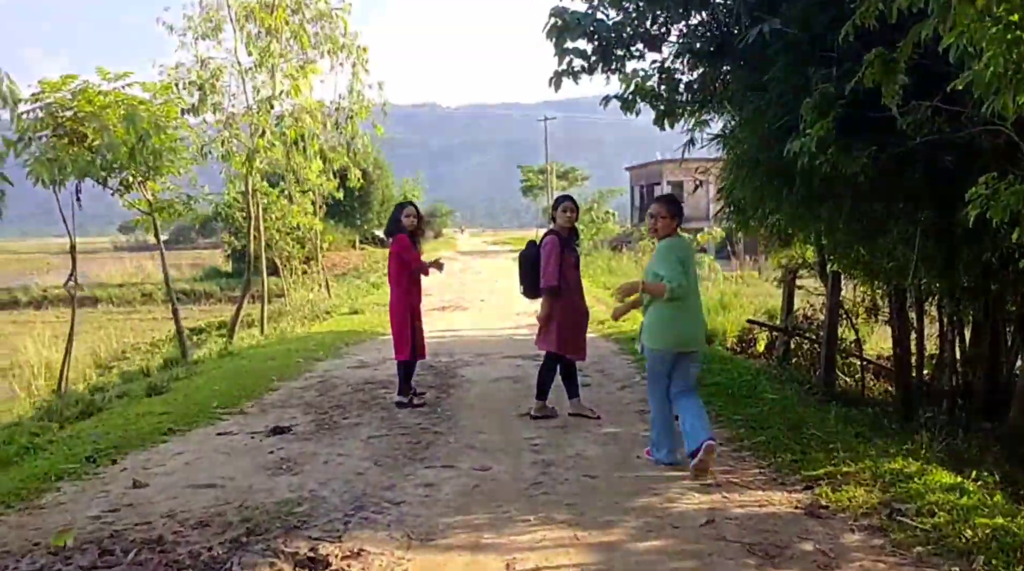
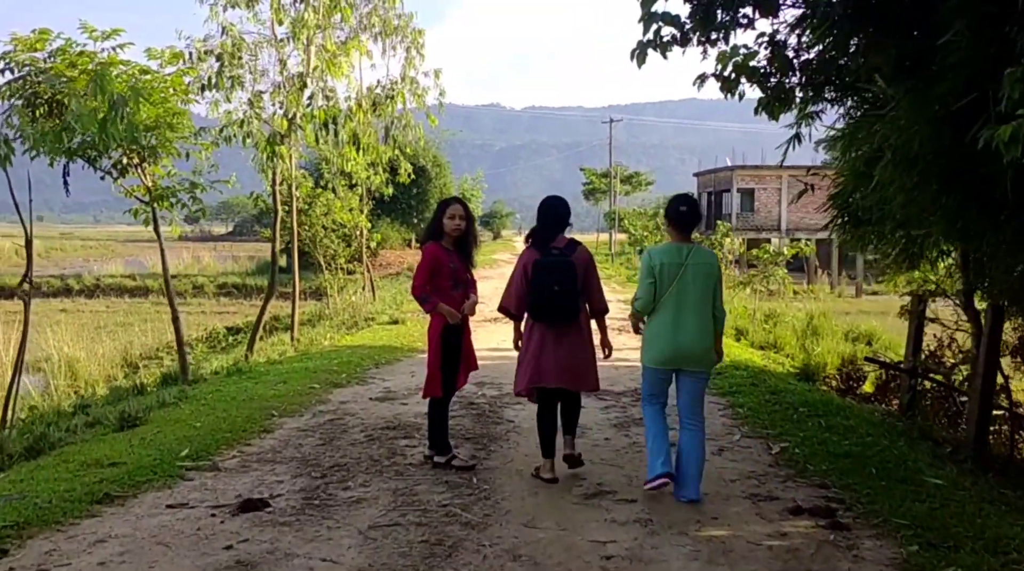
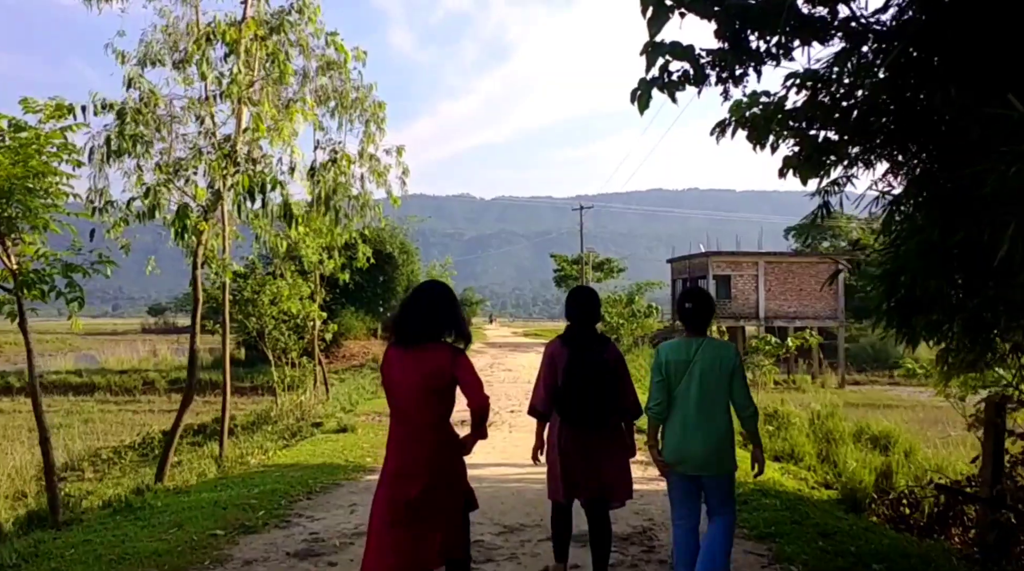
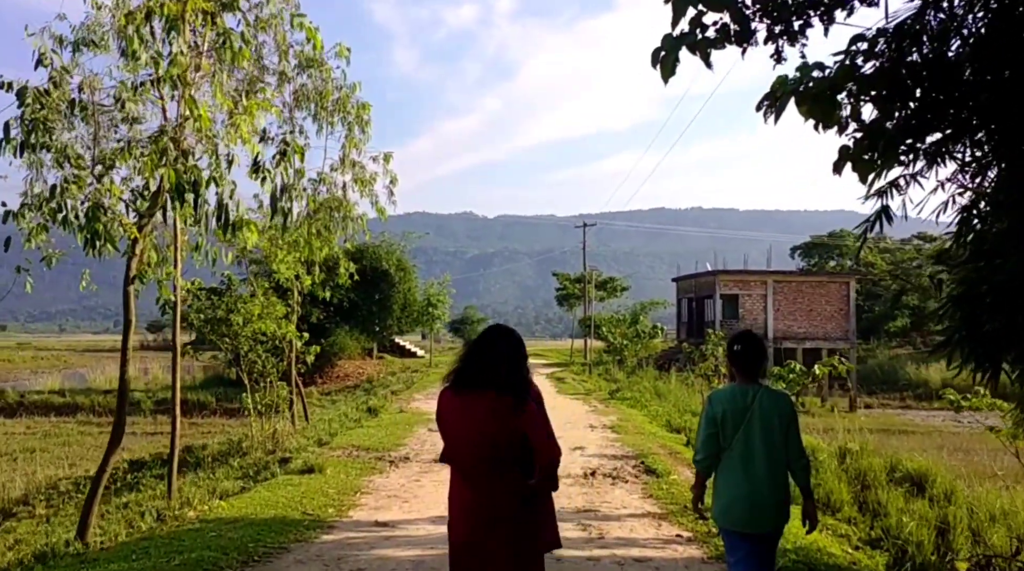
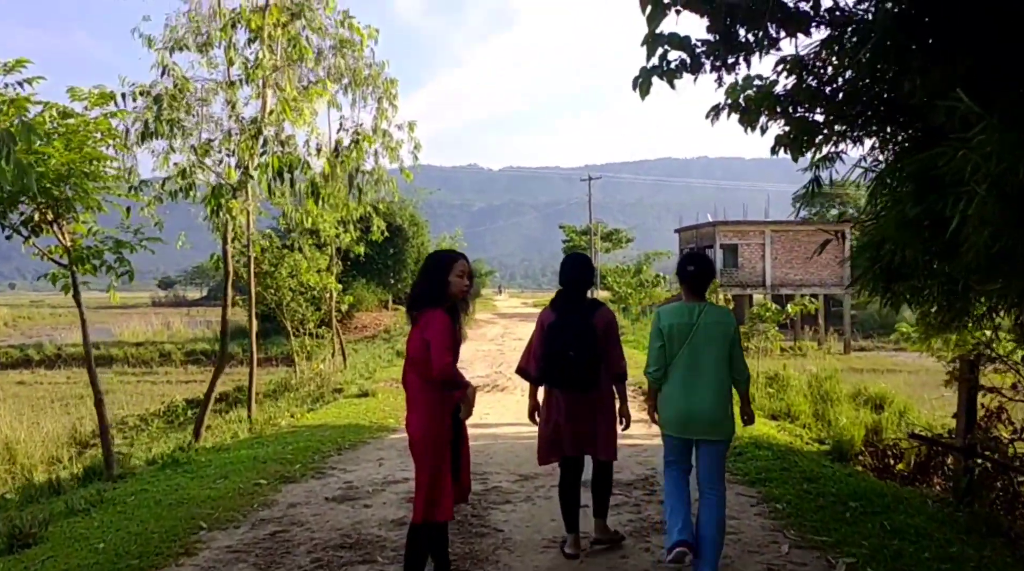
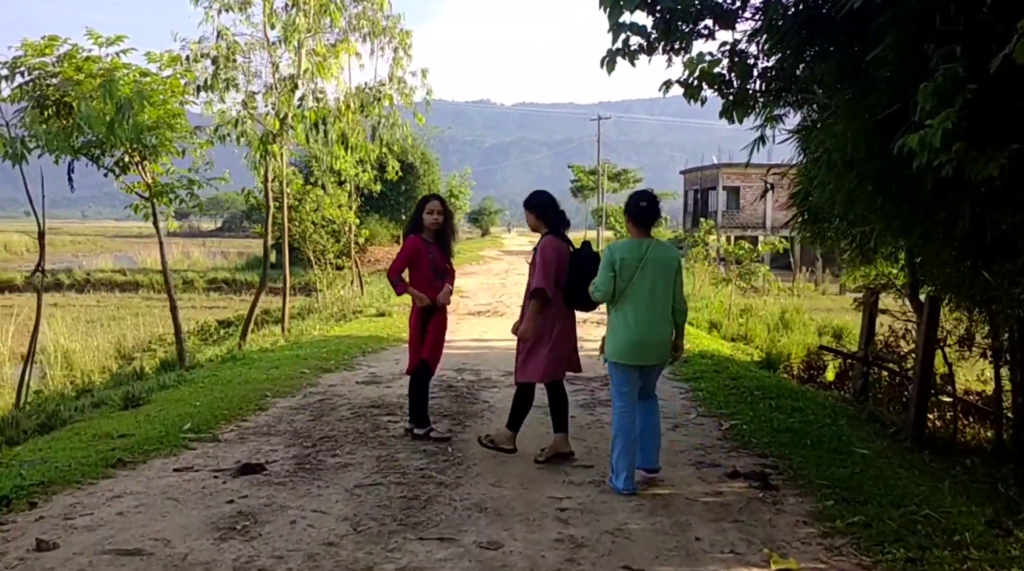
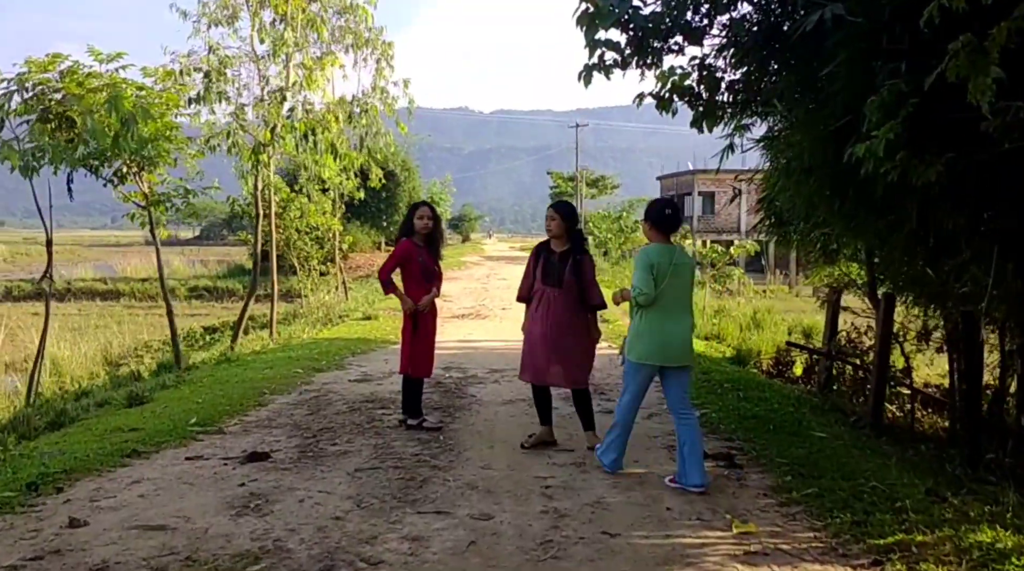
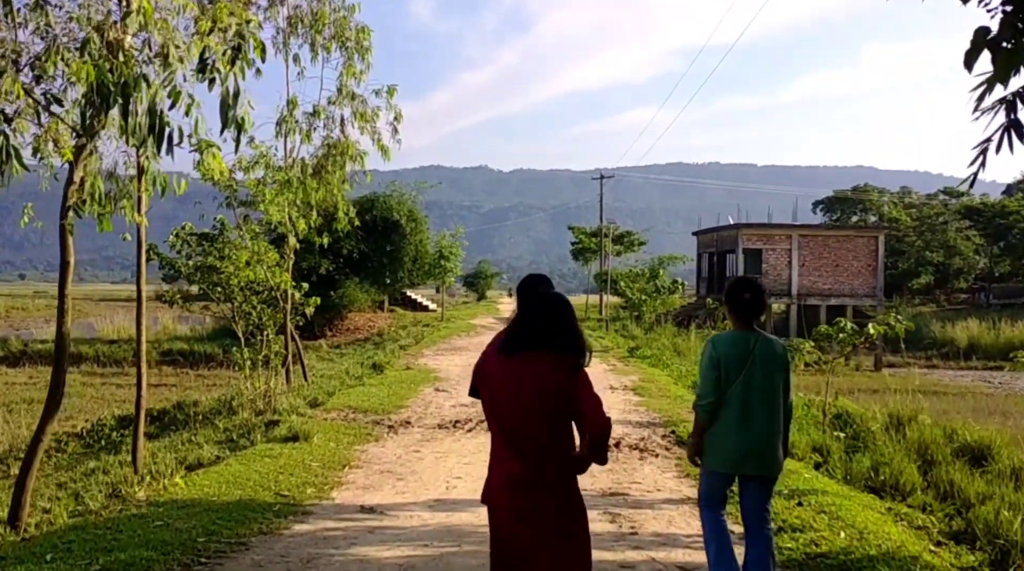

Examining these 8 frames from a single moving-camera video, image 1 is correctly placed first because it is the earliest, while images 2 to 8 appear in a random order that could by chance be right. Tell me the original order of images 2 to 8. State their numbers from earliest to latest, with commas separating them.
7, 6, 2, 5, 3, 4, 8
